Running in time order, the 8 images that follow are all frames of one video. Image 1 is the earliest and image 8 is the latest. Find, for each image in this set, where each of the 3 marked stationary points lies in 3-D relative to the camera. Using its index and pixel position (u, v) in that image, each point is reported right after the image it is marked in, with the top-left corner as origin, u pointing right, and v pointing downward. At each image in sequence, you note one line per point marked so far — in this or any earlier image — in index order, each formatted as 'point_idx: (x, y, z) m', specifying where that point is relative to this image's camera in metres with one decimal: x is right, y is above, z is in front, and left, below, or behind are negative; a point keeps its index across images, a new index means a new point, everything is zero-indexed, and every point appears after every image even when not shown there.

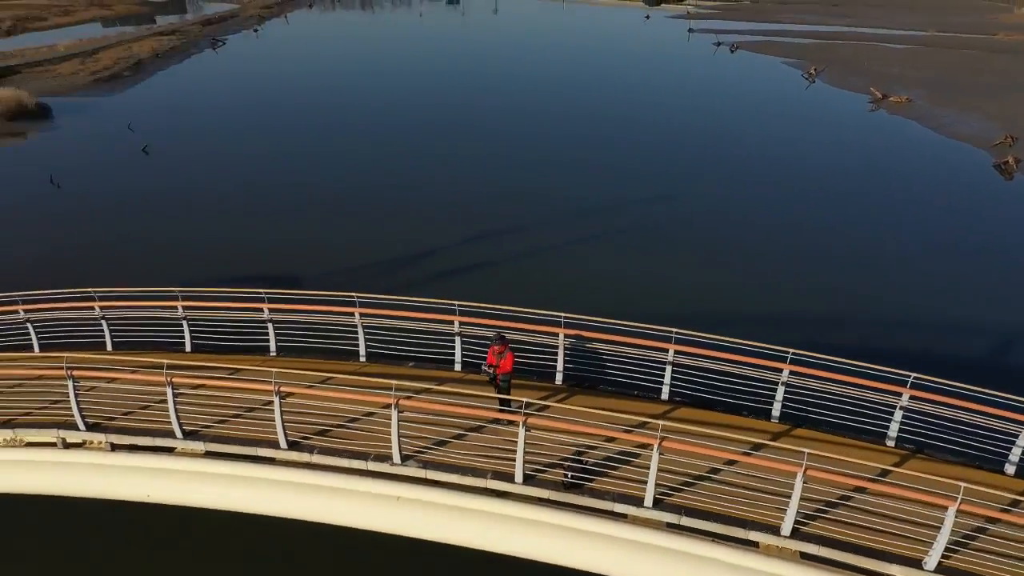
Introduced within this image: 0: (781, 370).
0: (+2.1, -0.6, +6.5) m
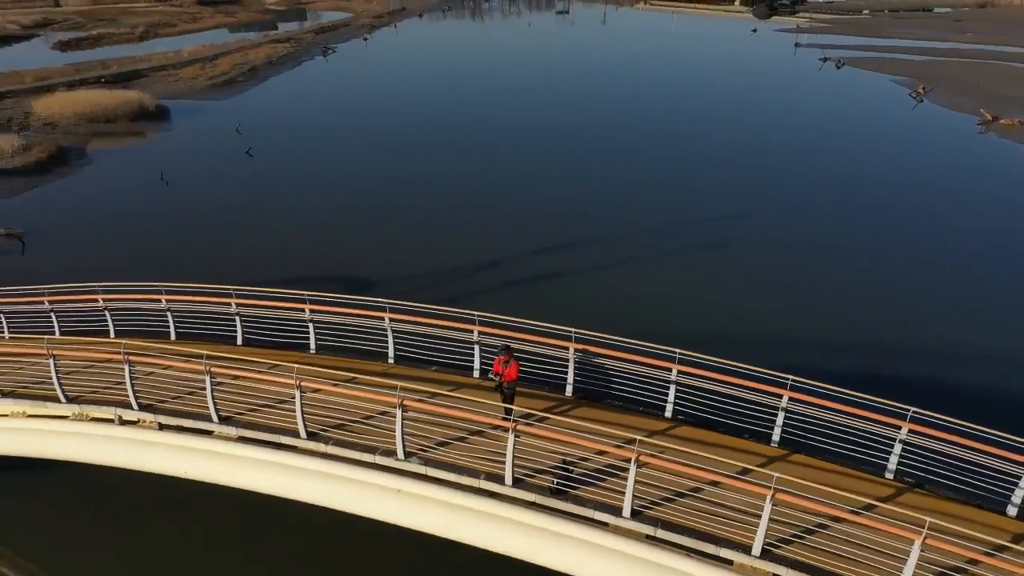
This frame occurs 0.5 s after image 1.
0: (+2.1, -0.8, +6.6) m
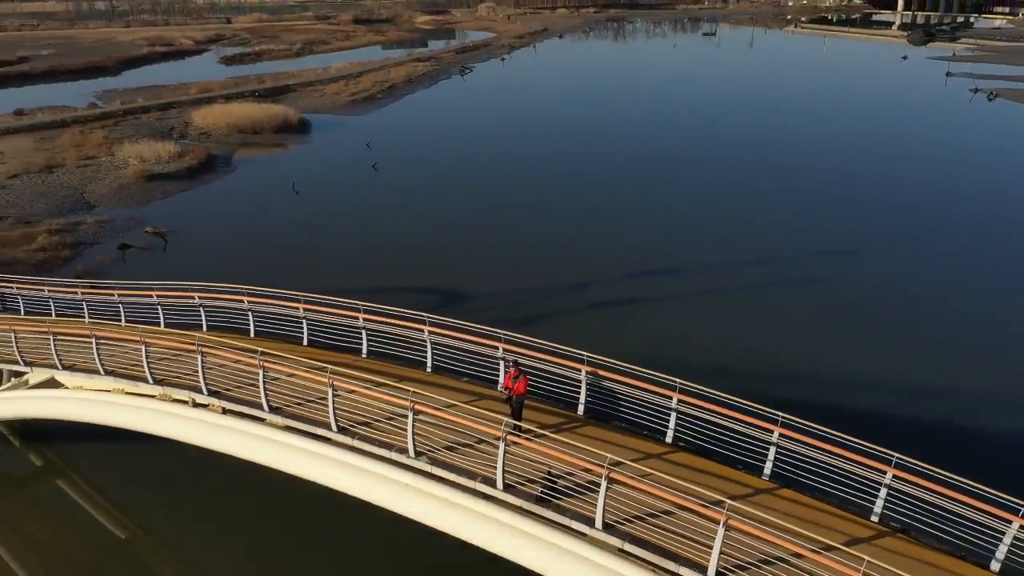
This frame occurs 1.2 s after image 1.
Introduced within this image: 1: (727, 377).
0: (+2.1, -1.2, +6.9) m
1: (+3.7, -1.6, +15.2) m
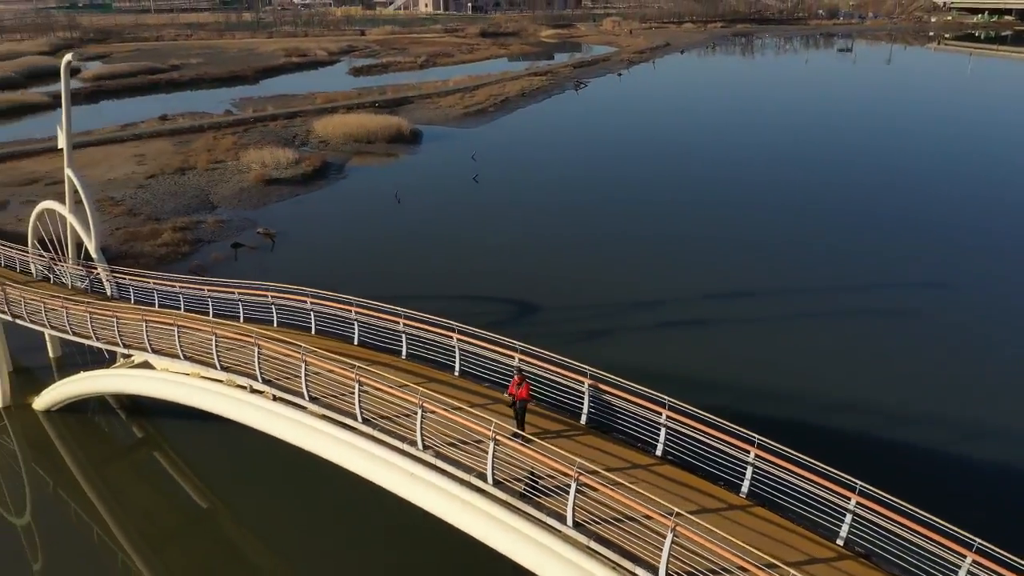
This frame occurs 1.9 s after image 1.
0: (+2.1, -1.4, +7.3) m
1: (+4.7, -2.1, +15.3) m
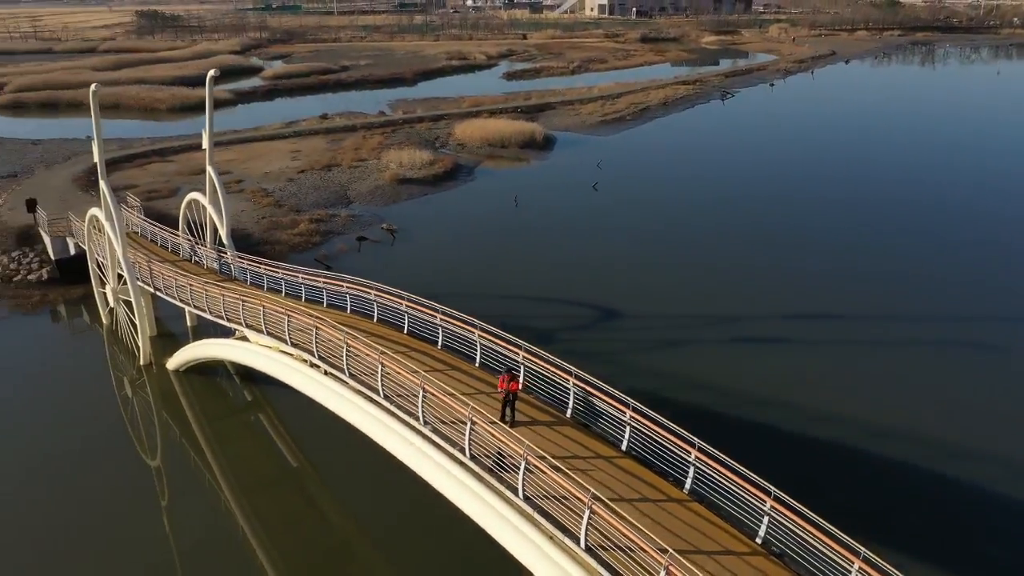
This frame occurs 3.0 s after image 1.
0: (+1.8, -1.6, +8.3) m
1: (+5.8, -2.5, +15.6) m
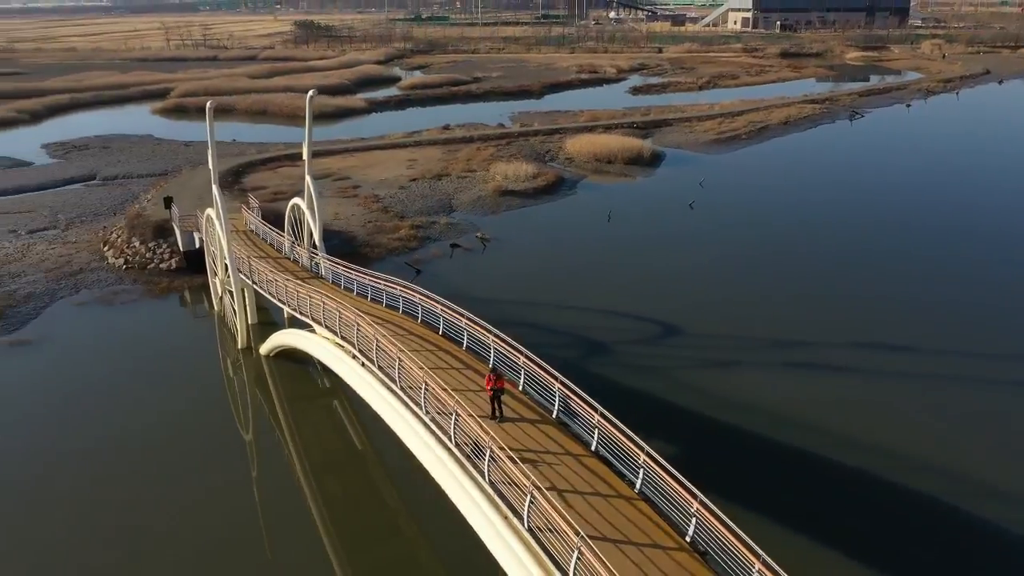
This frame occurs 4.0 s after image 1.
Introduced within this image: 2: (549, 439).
0: (+1.4, -1.8, +9.2) m
1: (+6.5, -3.1, +15.9) m
2: (+0.5, -1.8, +10.2) m
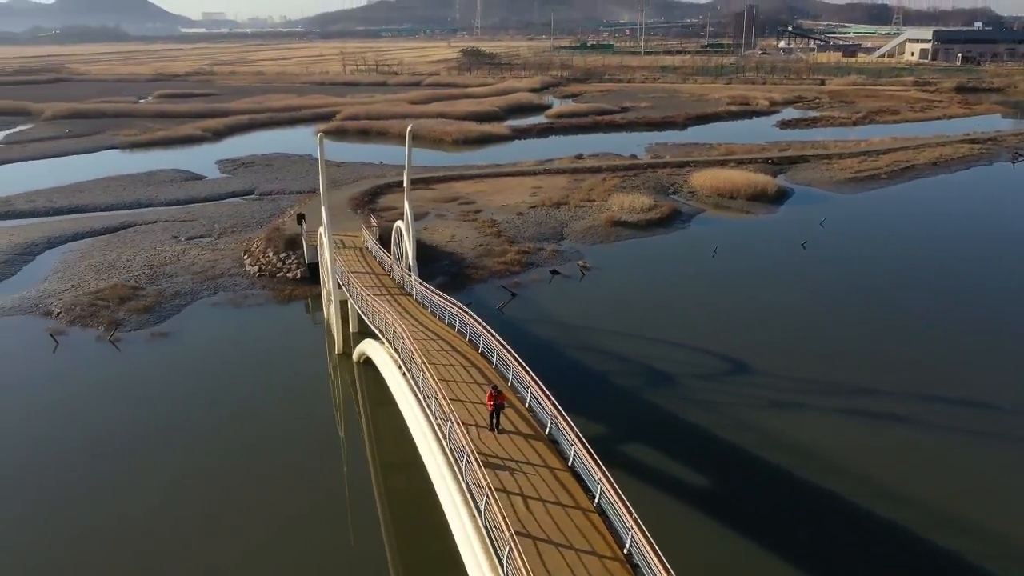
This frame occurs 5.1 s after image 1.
0: (+1.1, -2.2, +10.2) m
1: (+7.2, -4.0, +15.8) m
2: (+0.3, -2.2, +11.4) m
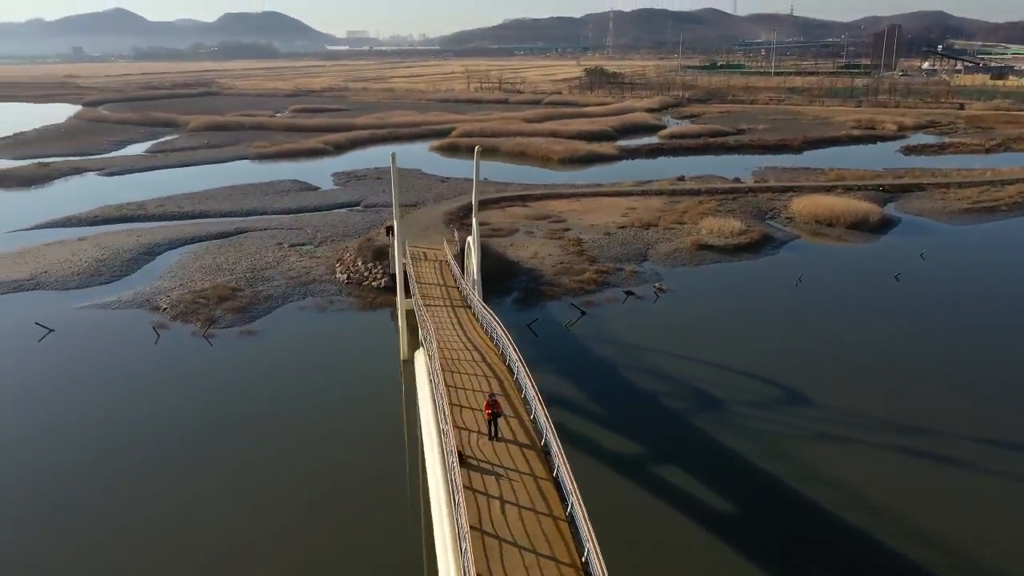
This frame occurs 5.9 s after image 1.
0: (+0.8, -2.5, +10.8) m
1: (+7.5, -4.7, +15.4) m
2: (+0.2, -2.5, +12.1) m
